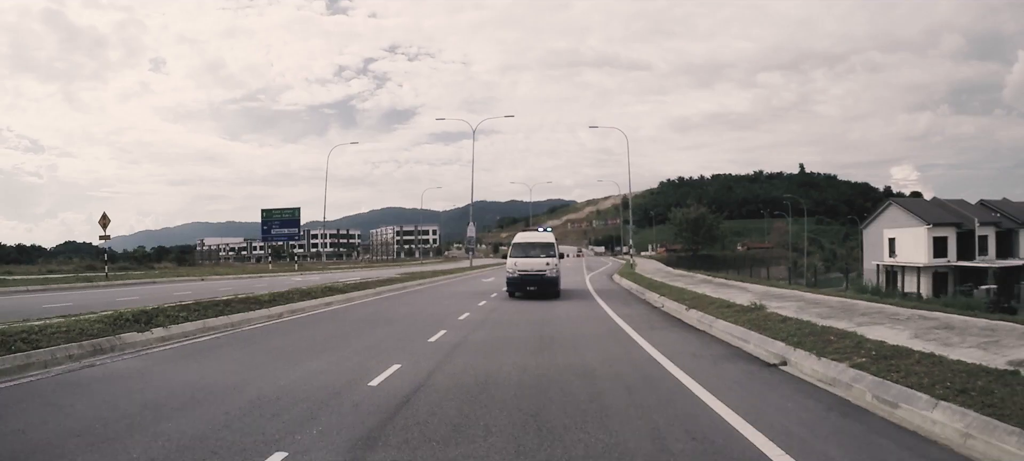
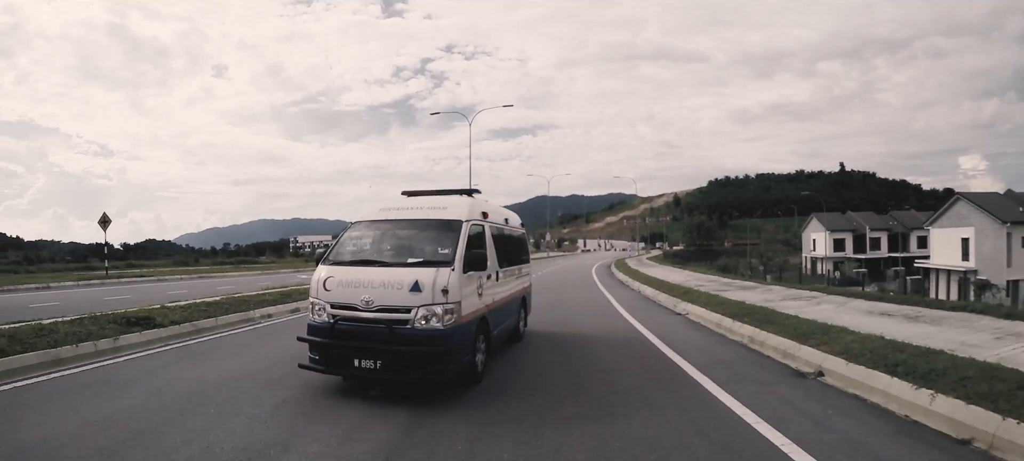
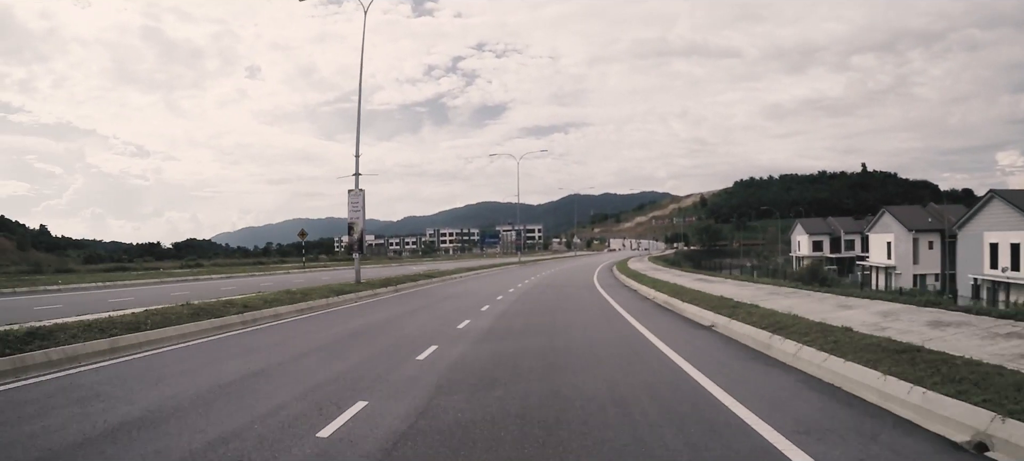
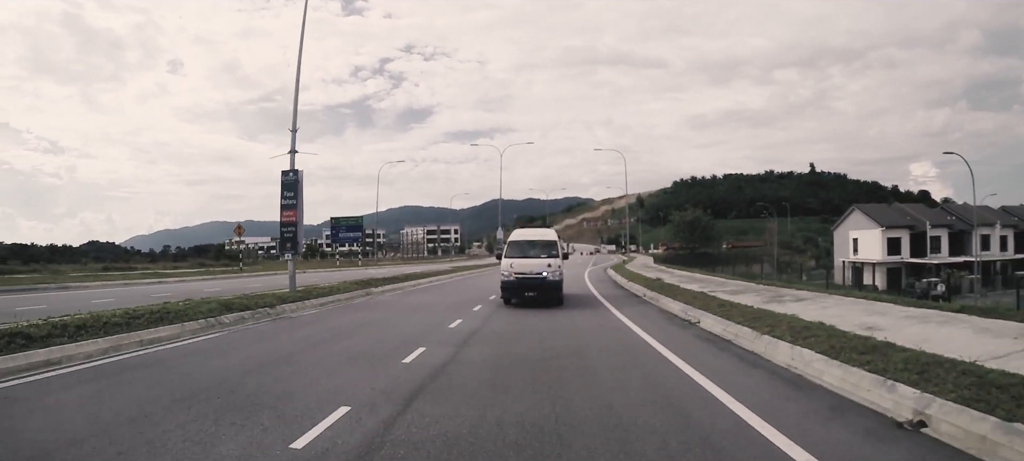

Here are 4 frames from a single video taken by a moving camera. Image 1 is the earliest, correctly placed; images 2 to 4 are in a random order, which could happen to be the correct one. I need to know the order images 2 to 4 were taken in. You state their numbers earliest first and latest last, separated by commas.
4, 2, 3
